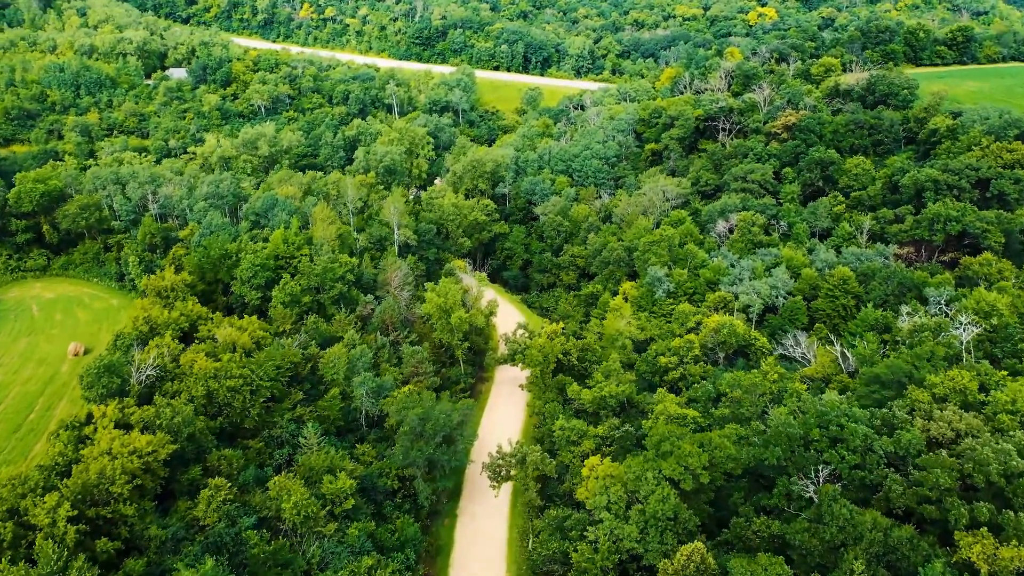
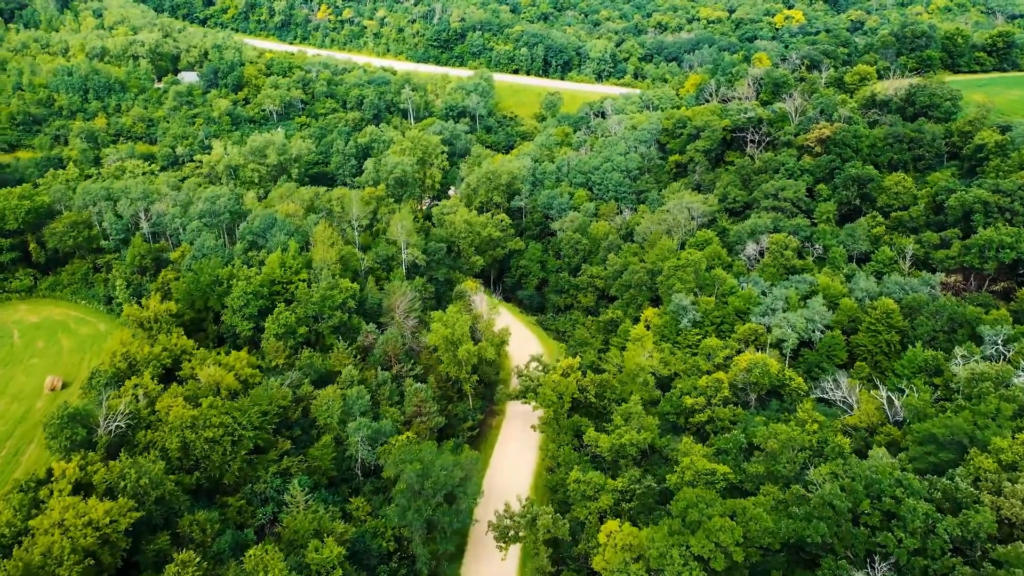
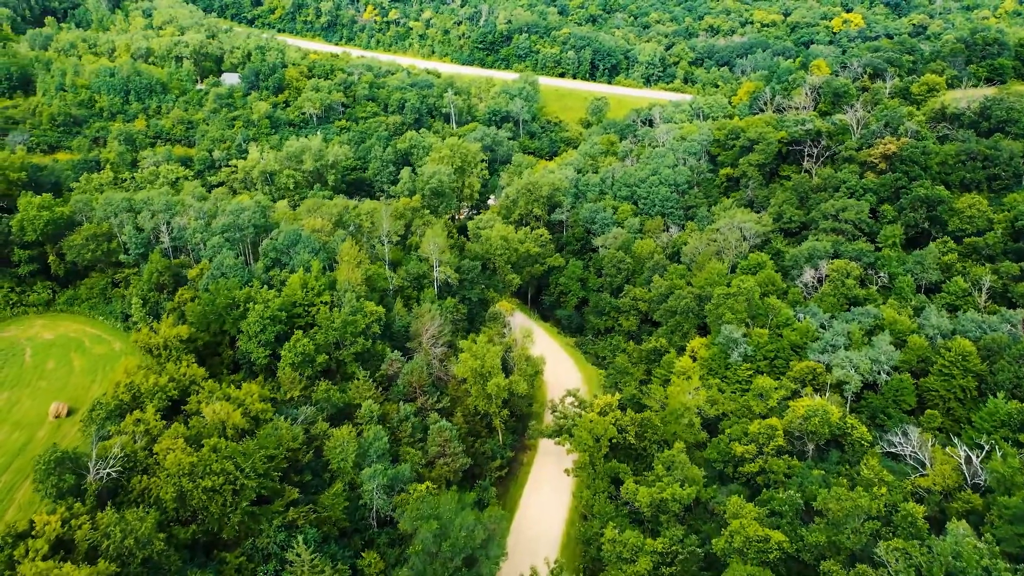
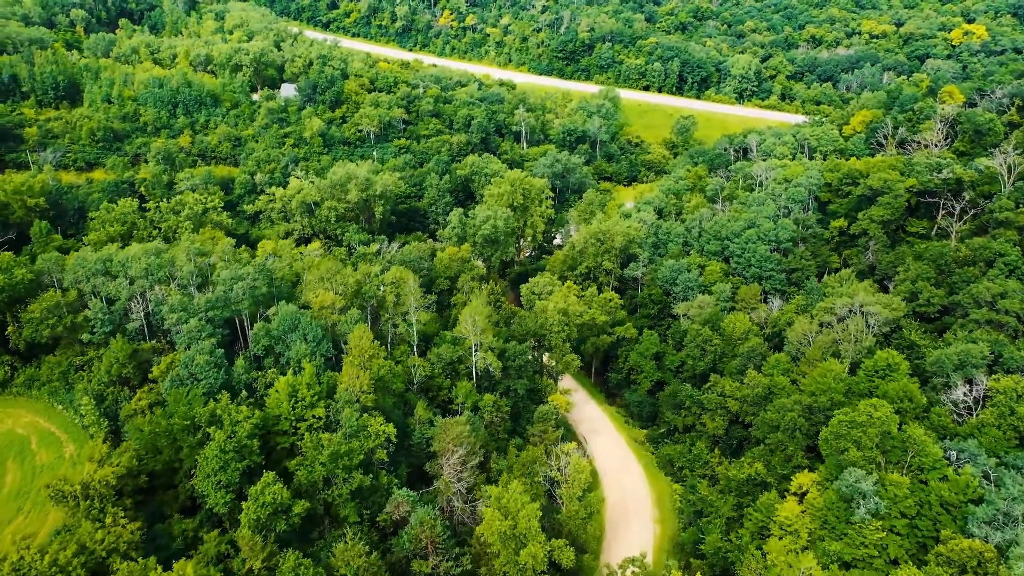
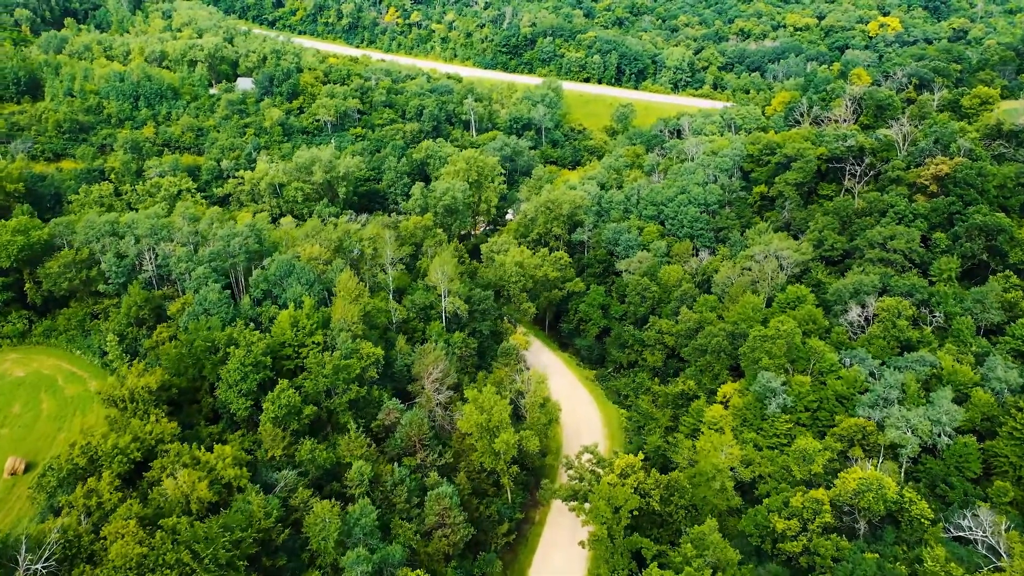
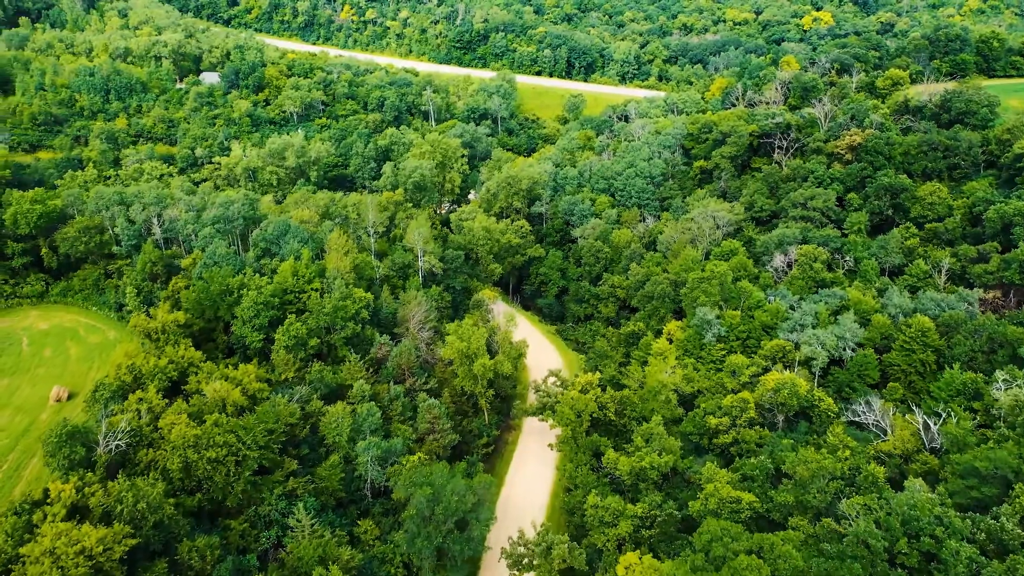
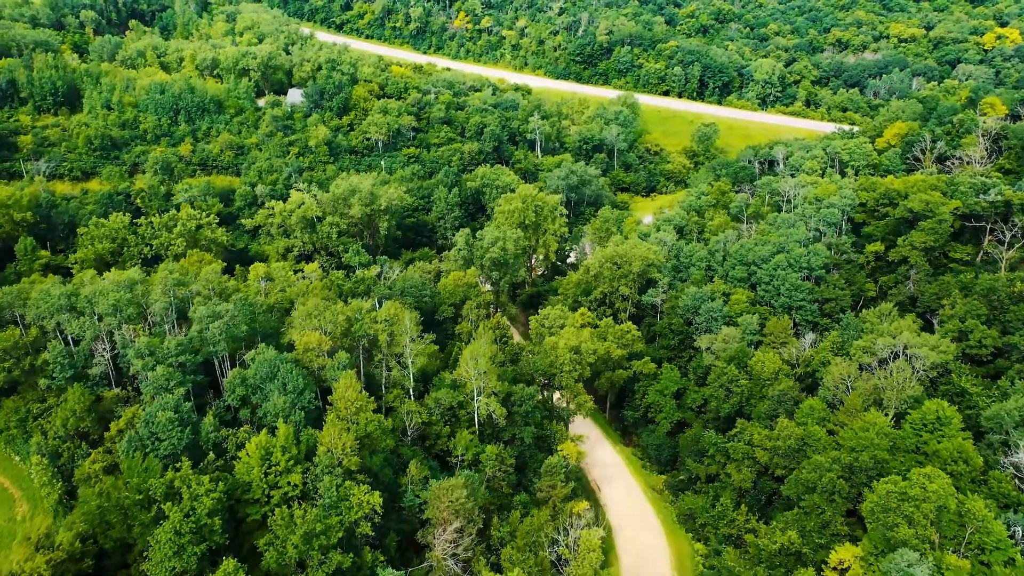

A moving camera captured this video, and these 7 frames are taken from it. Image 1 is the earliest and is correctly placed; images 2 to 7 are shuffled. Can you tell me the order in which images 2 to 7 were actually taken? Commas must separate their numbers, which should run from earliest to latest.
2, 6, 3, 5, 4, 7
